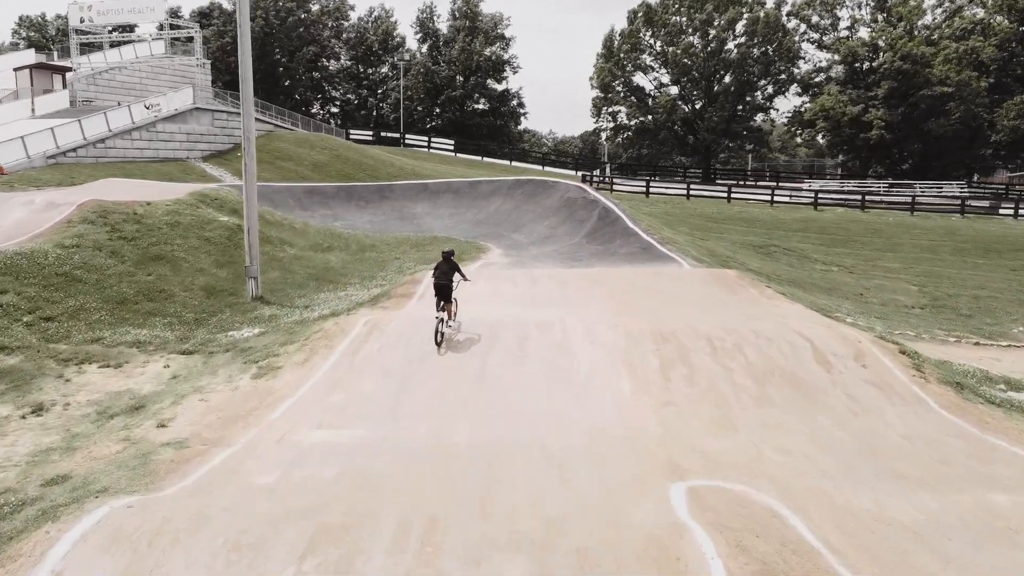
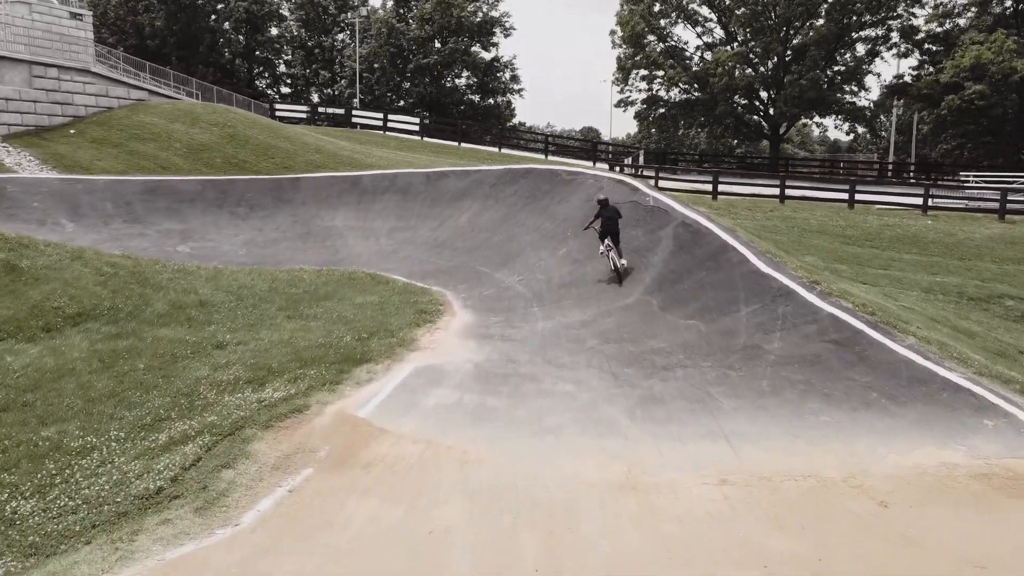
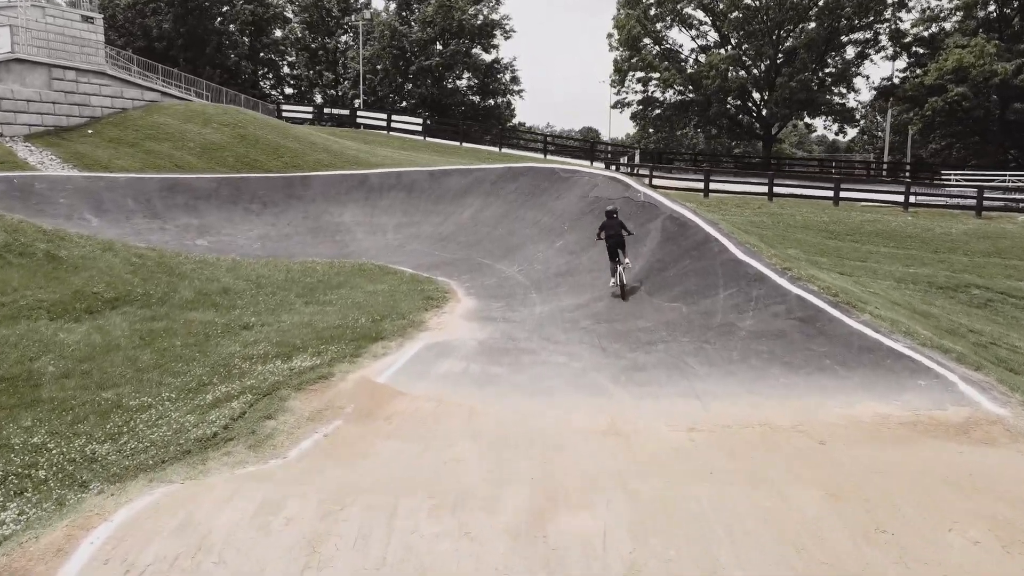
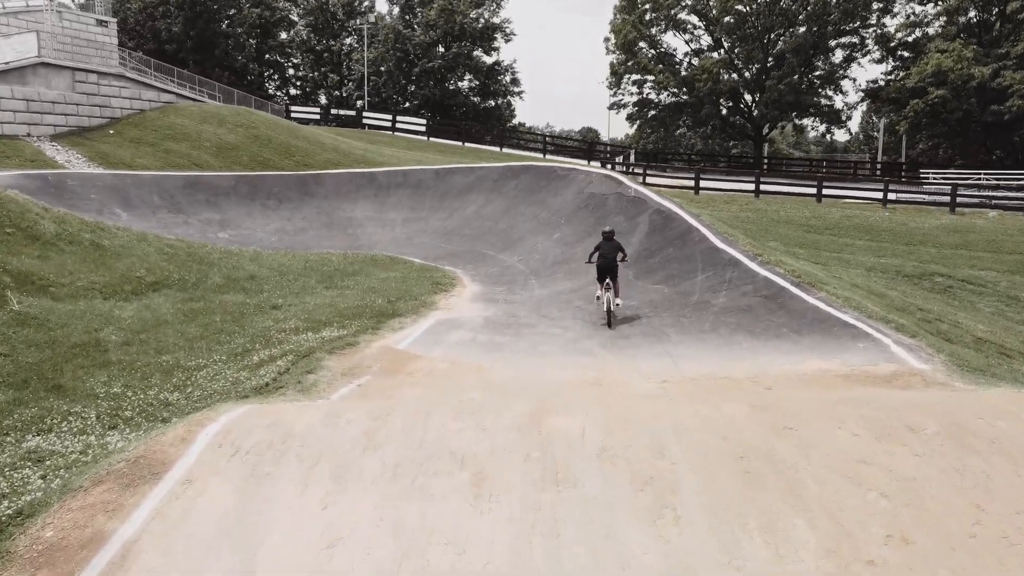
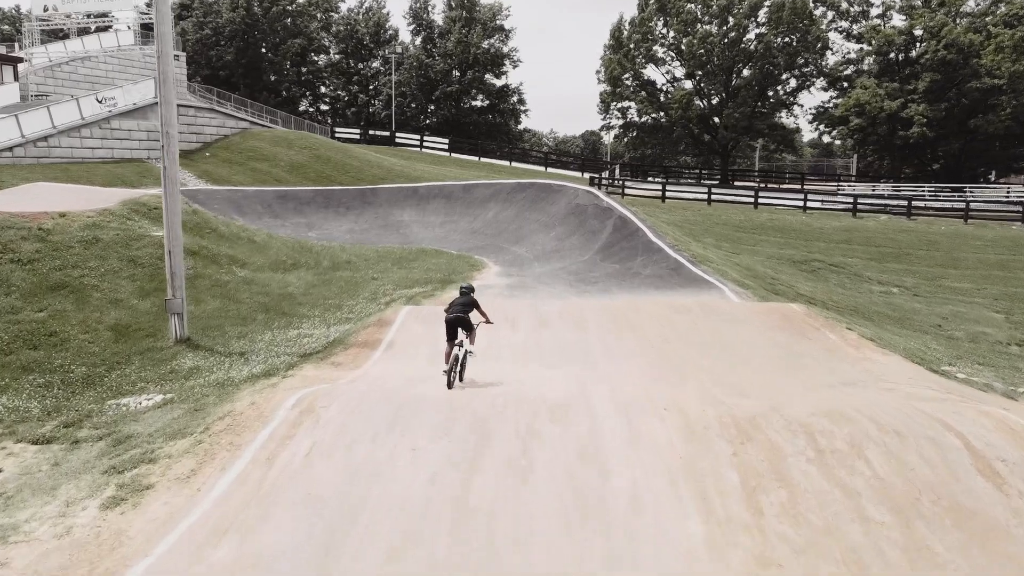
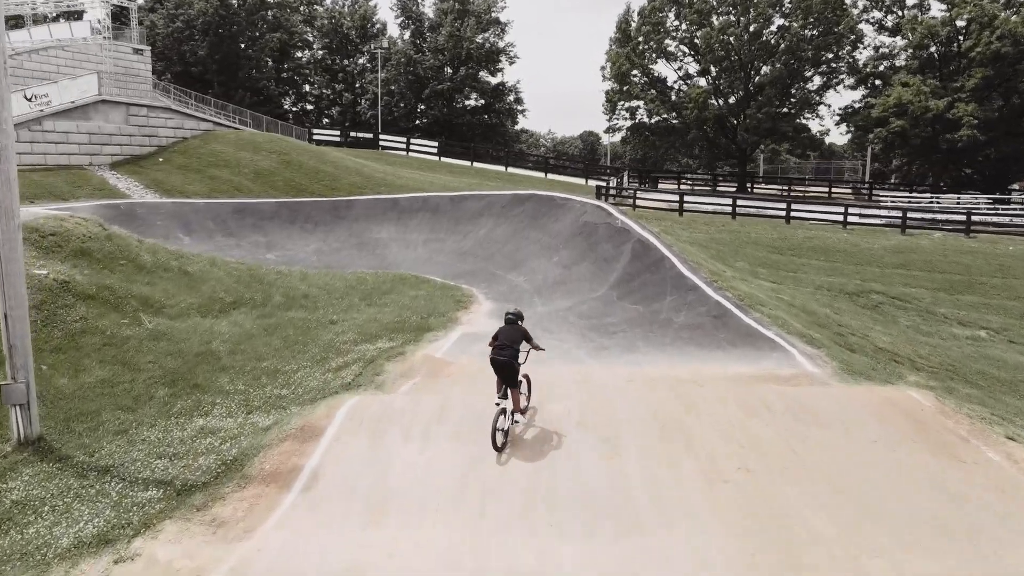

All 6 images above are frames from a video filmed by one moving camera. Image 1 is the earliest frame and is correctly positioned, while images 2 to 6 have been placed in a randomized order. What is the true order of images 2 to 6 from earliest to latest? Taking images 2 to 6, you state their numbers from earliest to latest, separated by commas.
5, 6, 4, 3, 2
